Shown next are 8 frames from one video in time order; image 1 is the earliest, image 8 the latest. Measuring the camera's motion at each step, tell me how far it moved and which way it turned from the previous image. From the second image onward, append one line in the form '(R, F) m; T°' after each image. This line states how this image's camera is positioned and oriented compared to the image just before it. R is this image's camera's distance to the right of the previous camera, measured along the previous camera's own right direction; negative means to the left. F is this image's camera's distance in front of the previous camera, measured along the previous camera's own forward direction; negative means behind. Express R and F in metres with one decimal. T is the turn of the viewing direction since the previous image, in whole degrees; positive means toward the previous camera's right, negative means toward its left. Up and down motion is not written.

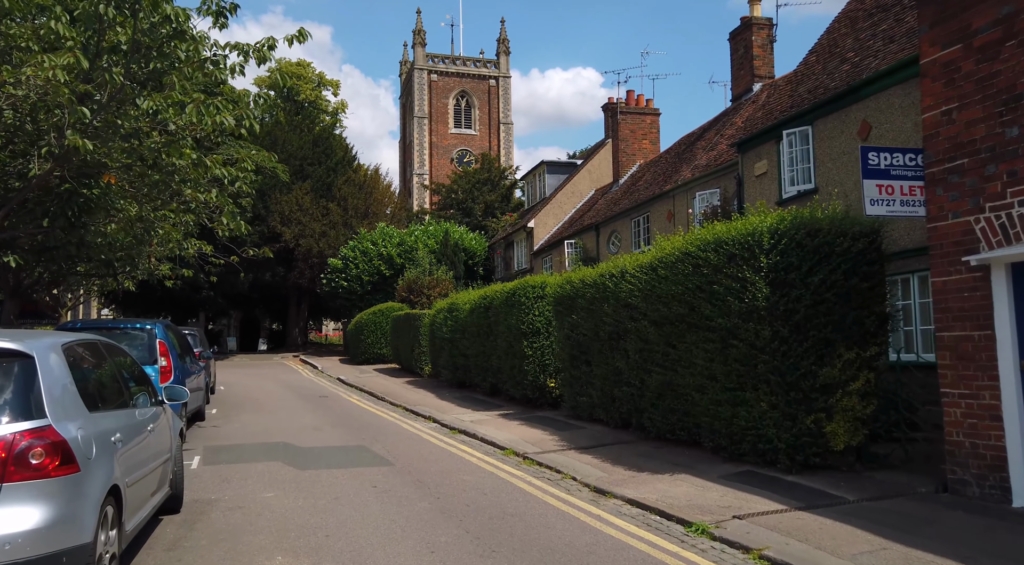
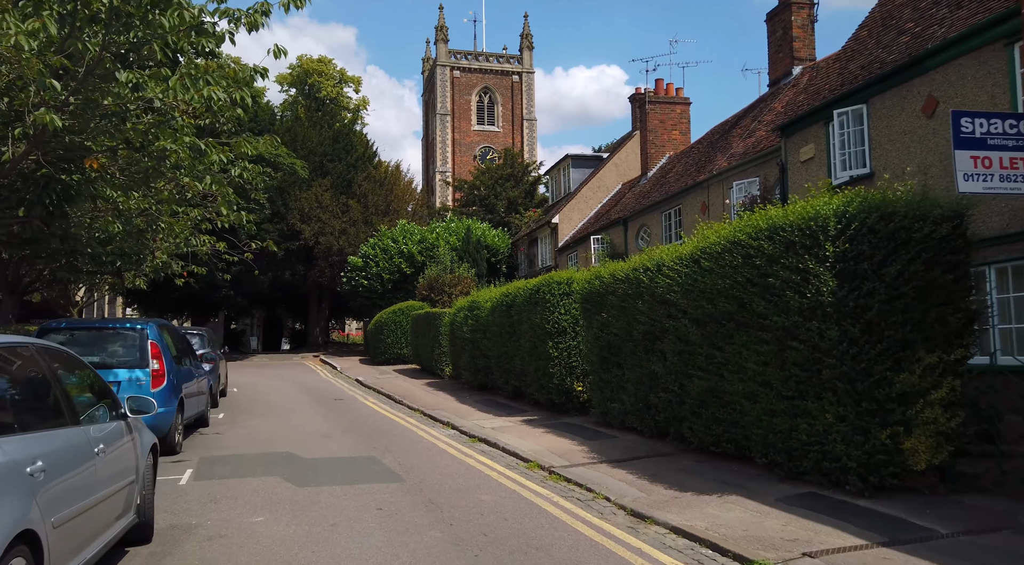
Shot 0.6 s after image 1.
(0.0, +1.0) m; -2°
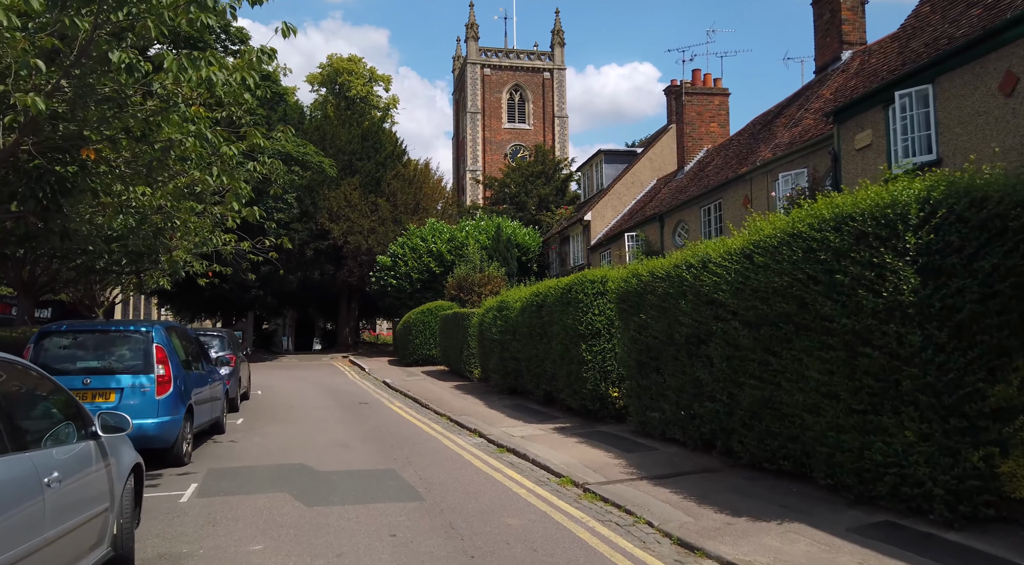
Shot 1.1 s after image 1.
(0.0, +0.8) m; -2°
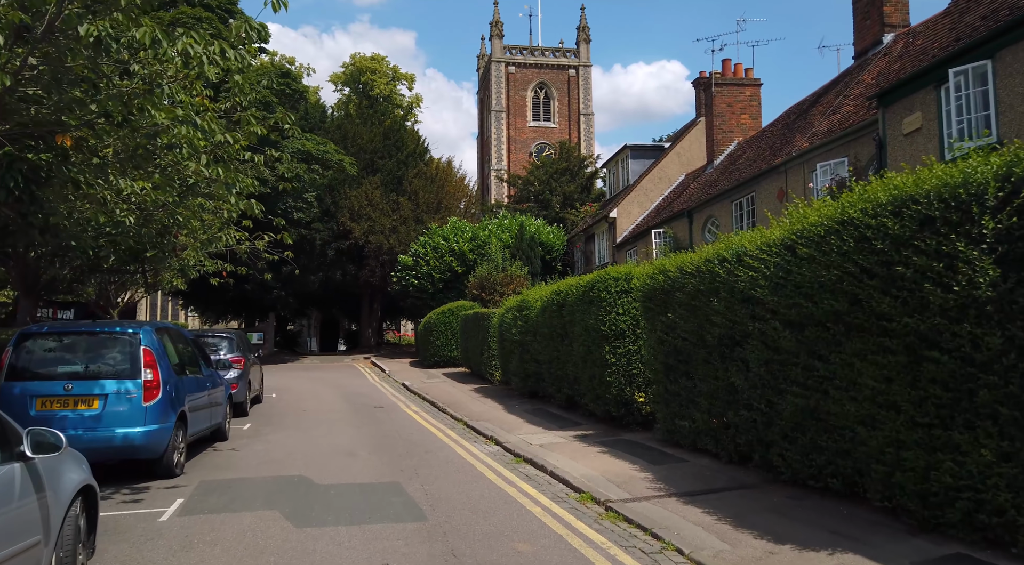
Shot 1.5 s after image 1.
(+0.1, +0.8) m; -2°
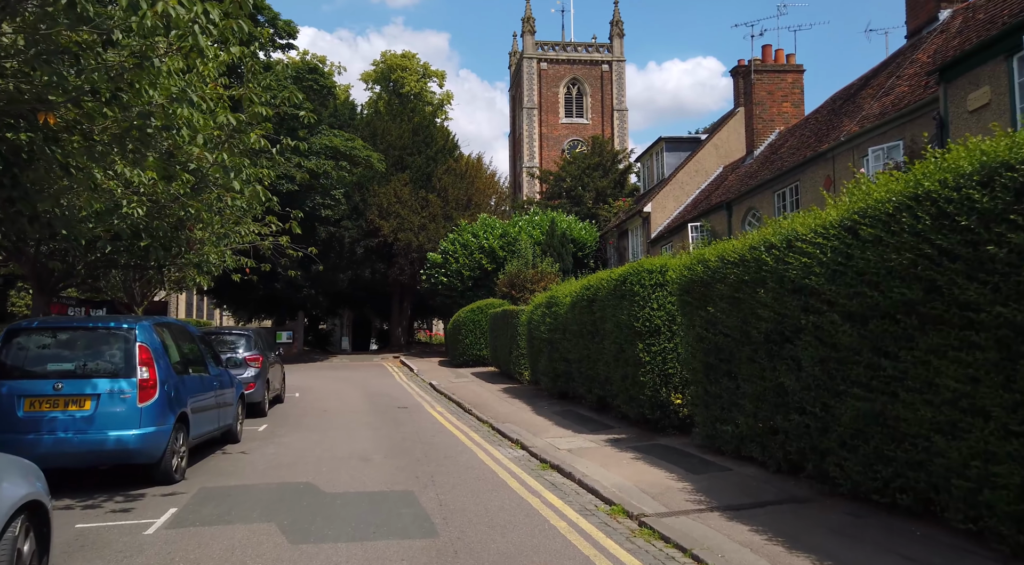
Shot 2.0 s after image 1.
(+0.1, +0.8) m; -2°
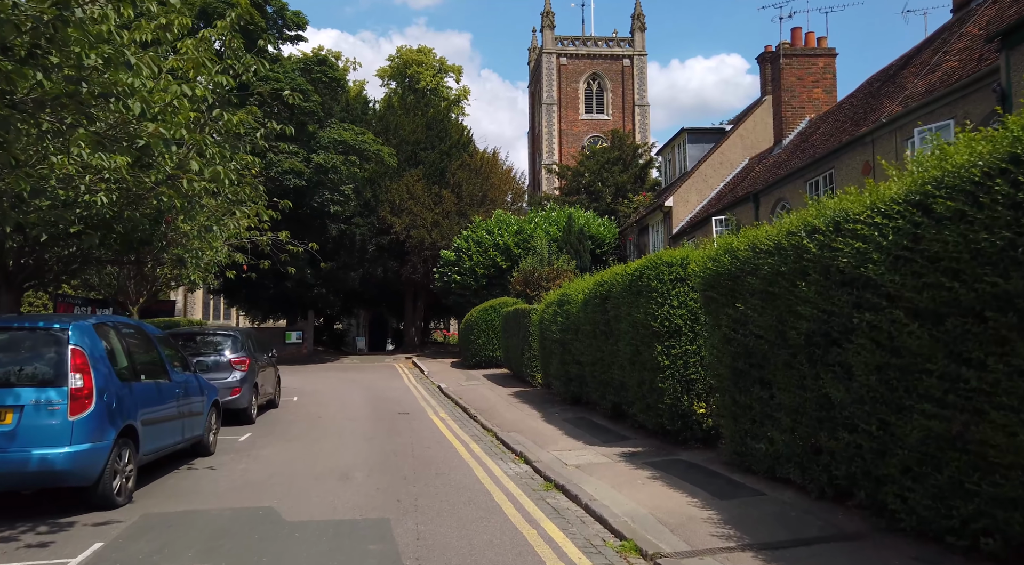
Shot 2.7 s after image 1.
(+0.2, +1.2) m; -2°
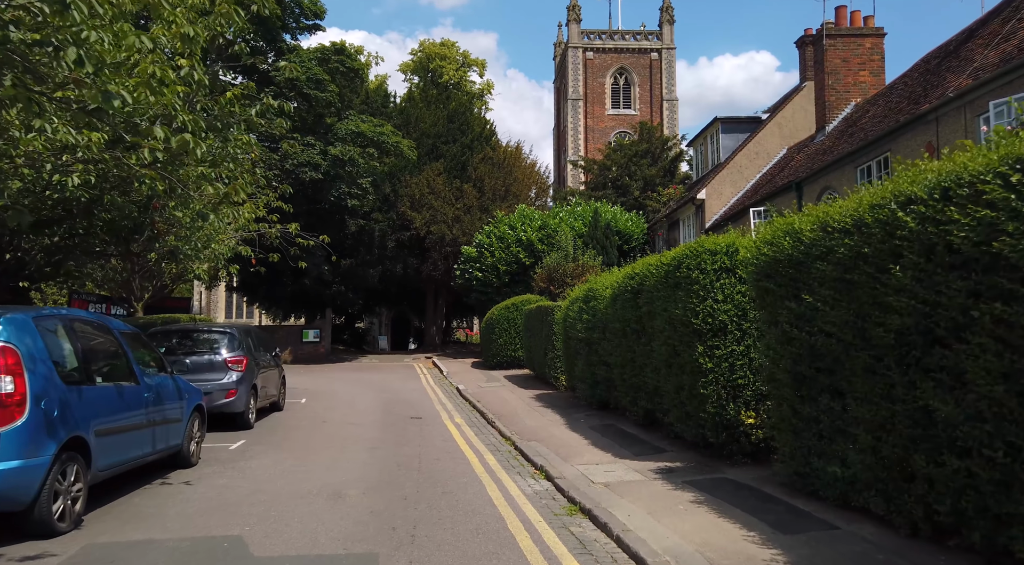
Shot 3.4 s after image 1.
(+0.1, +1.2) m; -2°
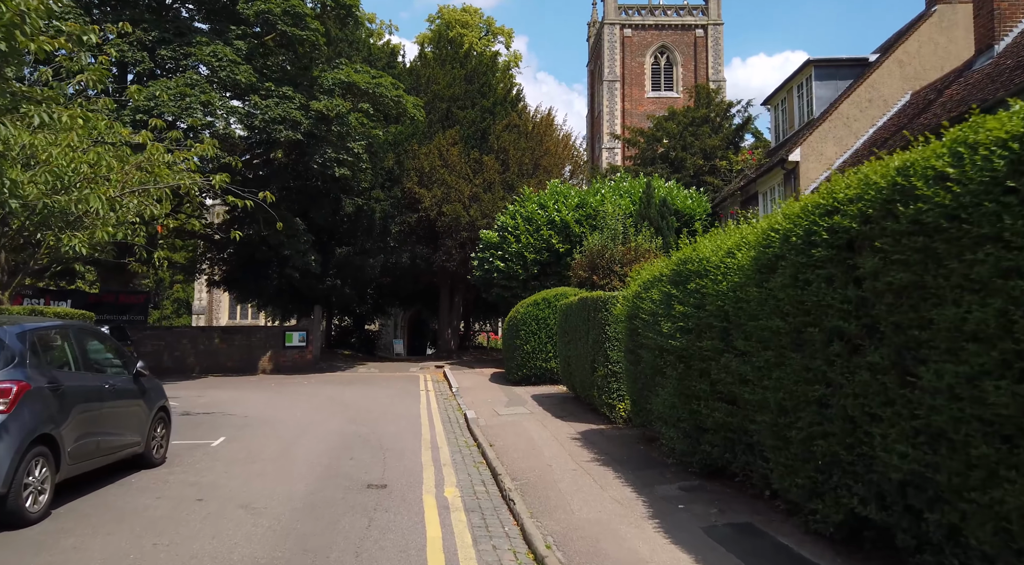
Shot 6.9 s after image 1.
(-0.1, +6.1) m; -2°
